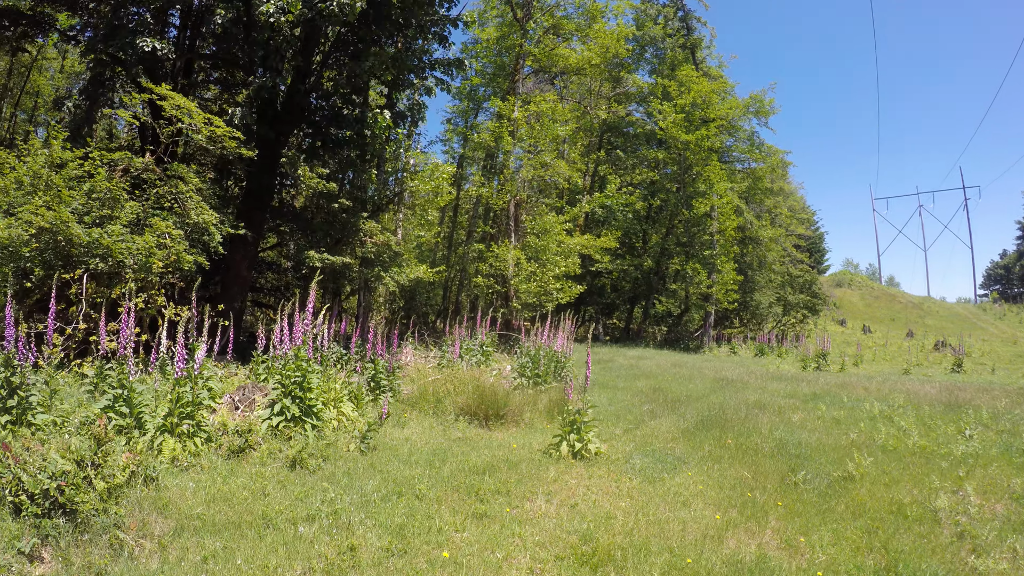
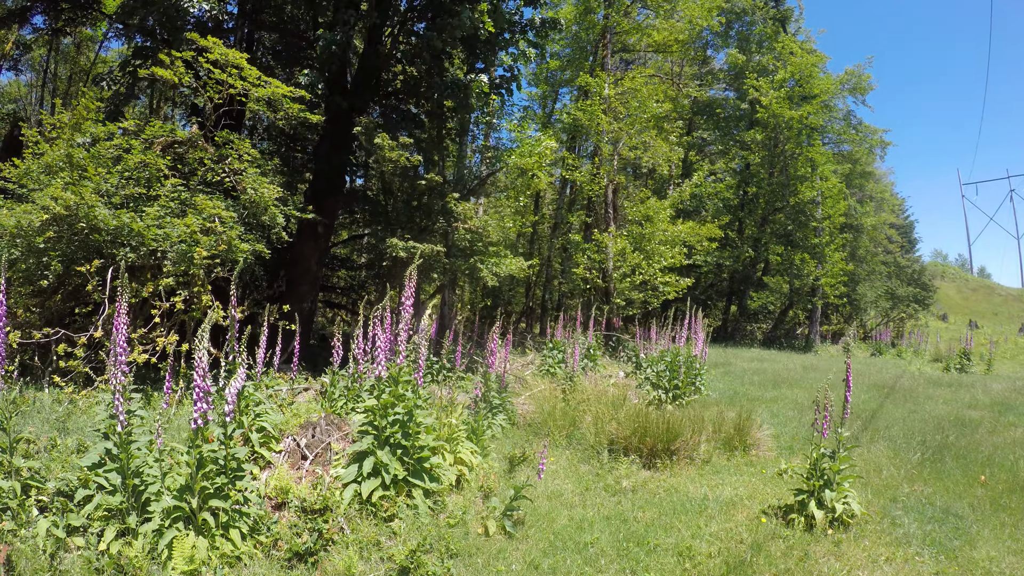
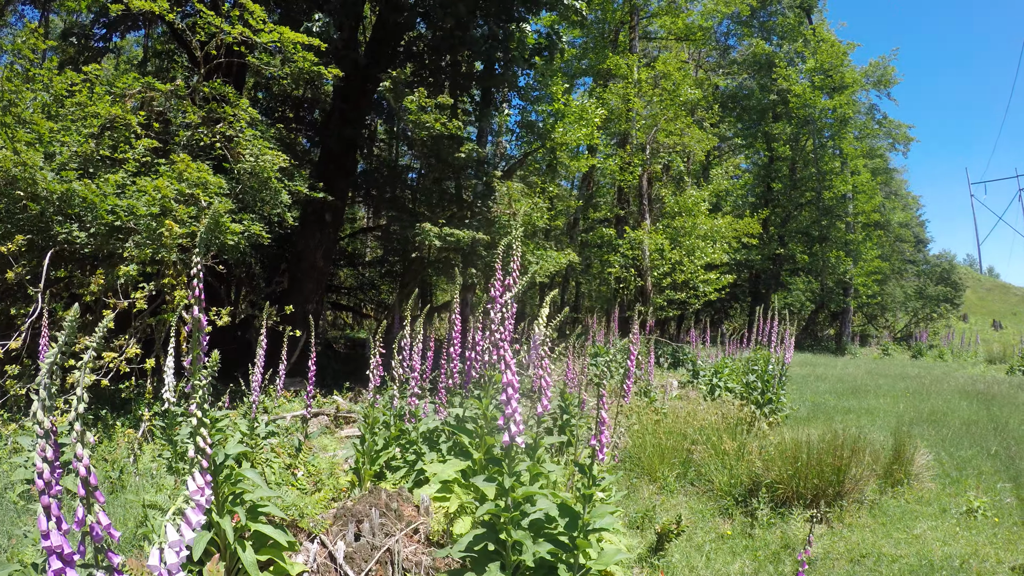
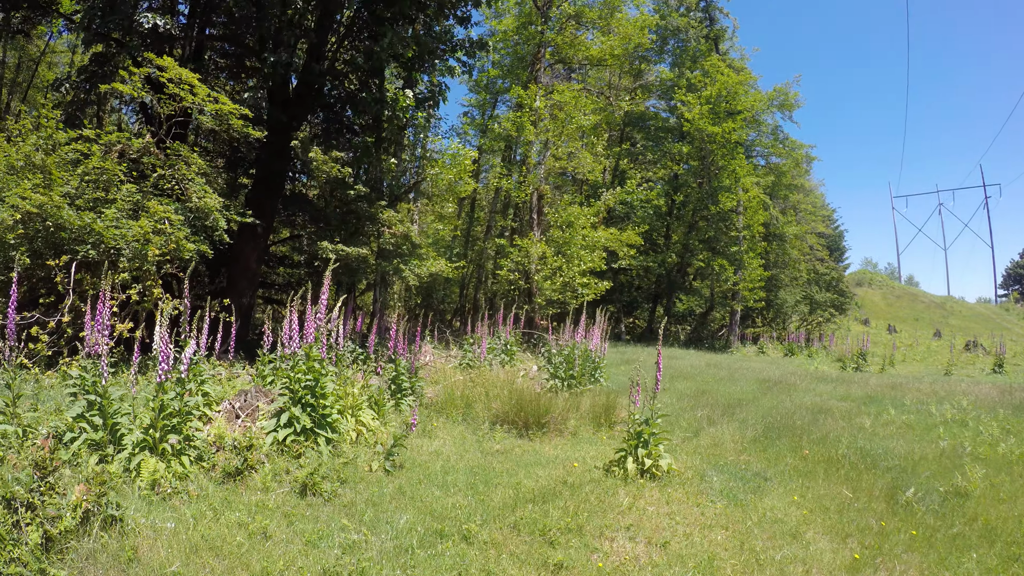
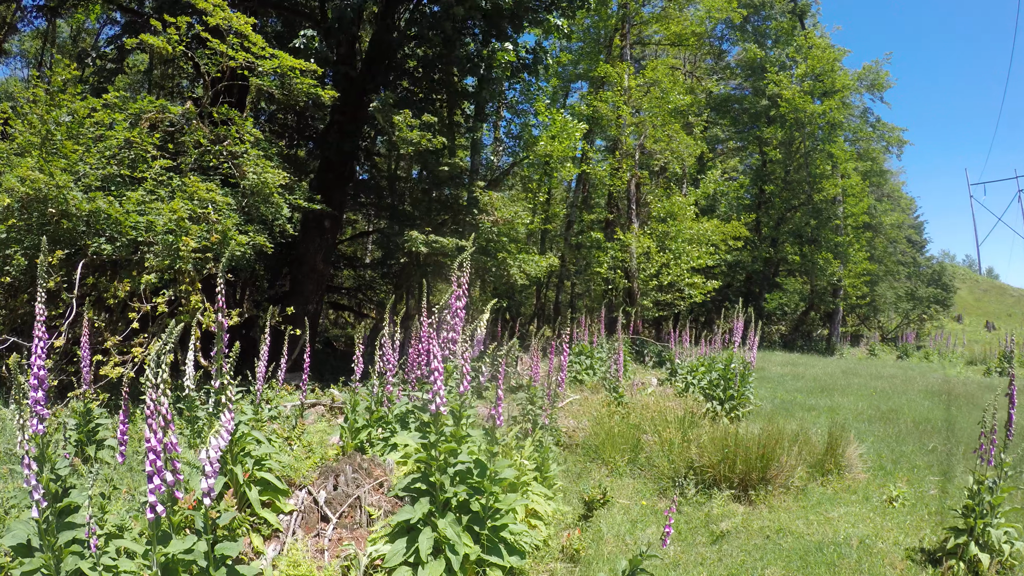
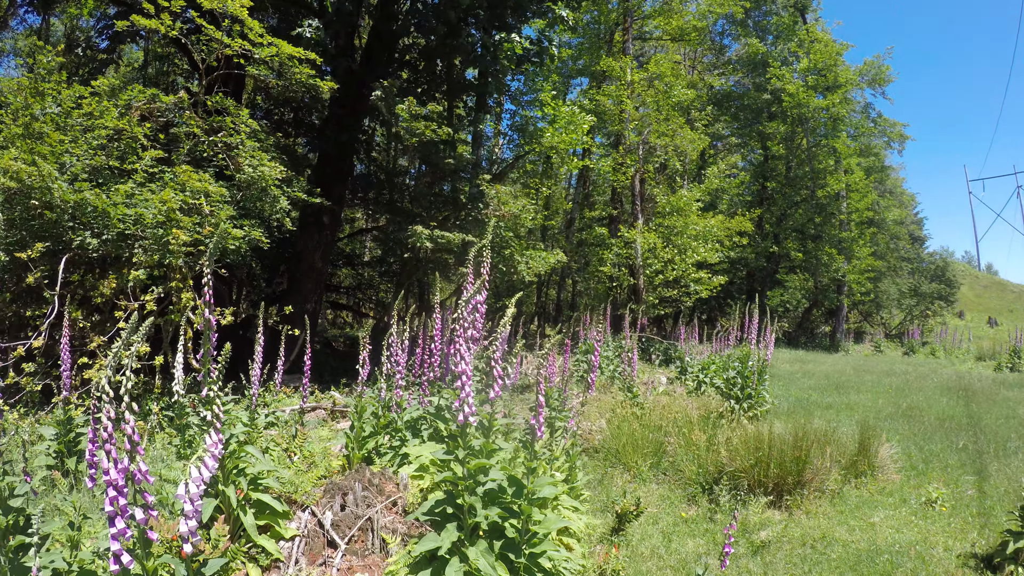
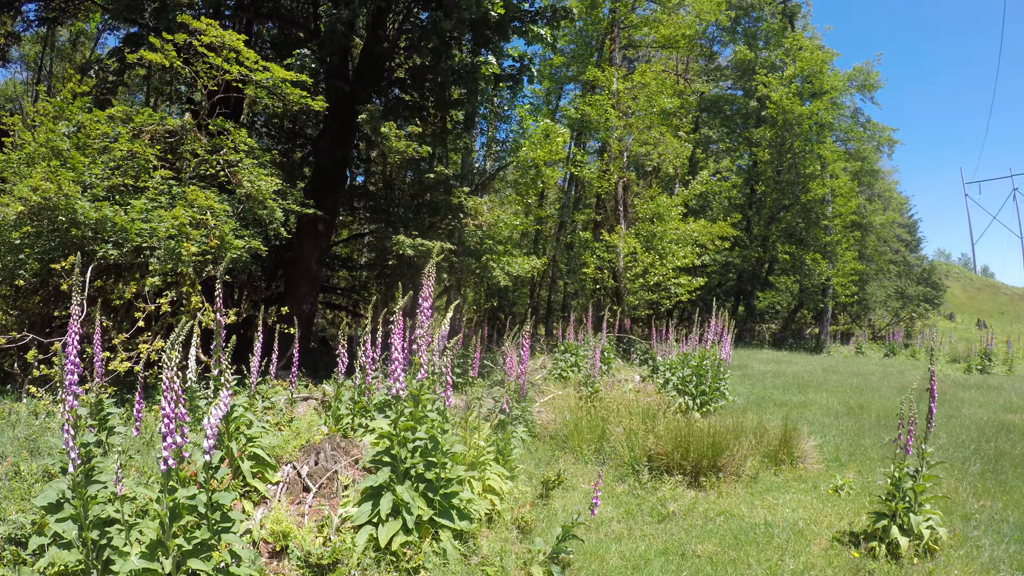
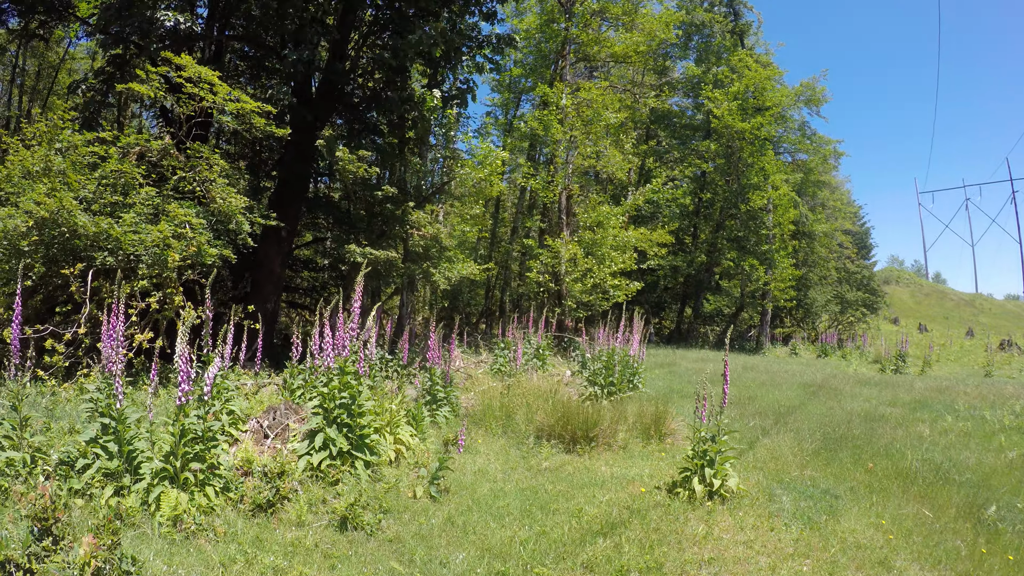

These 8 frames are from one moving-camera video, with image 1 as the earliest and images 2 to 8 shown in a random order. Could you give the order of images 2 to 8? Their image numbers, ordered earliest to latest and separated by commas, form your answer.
4, 8, 2, 7, 5, 6, 3
